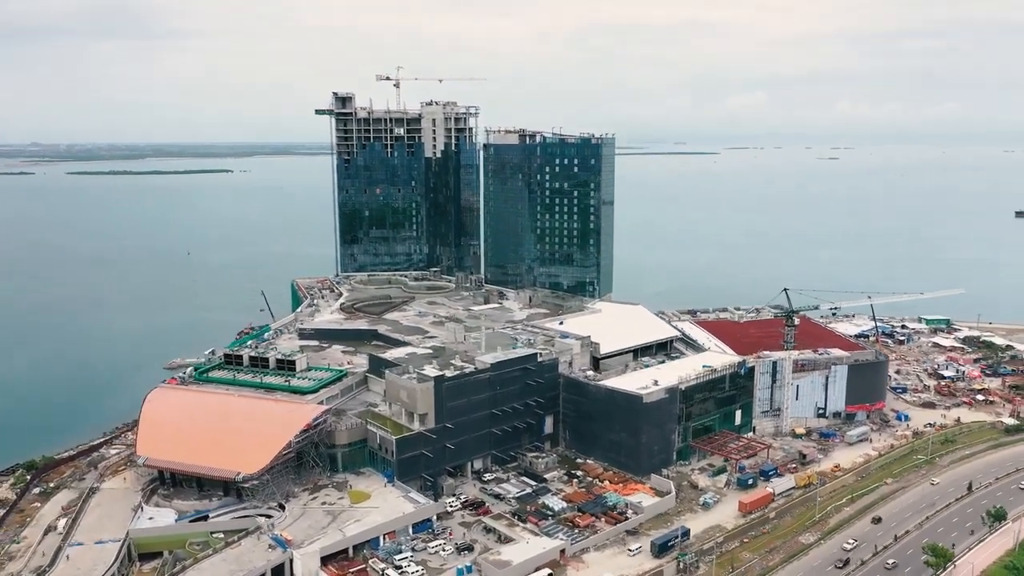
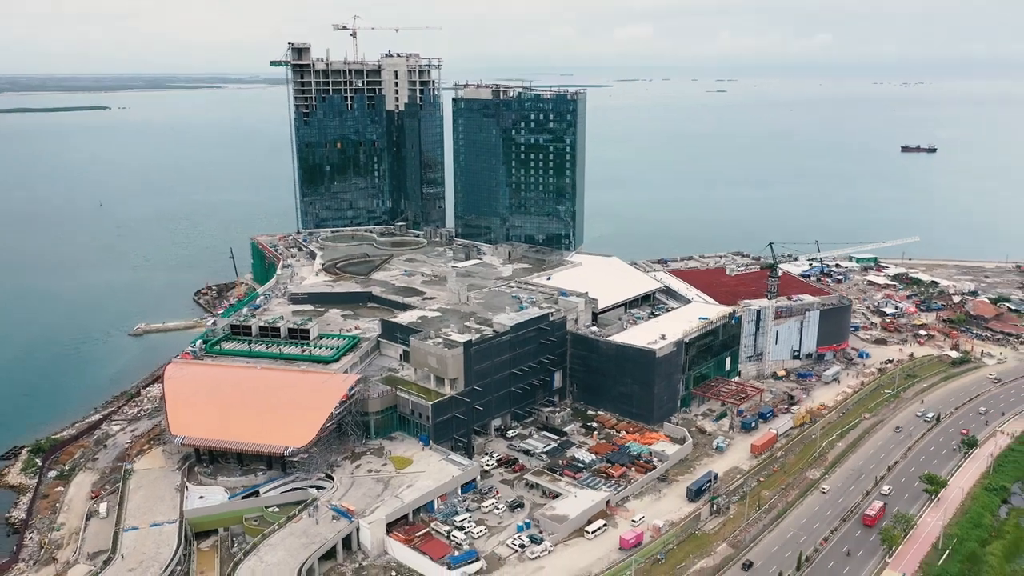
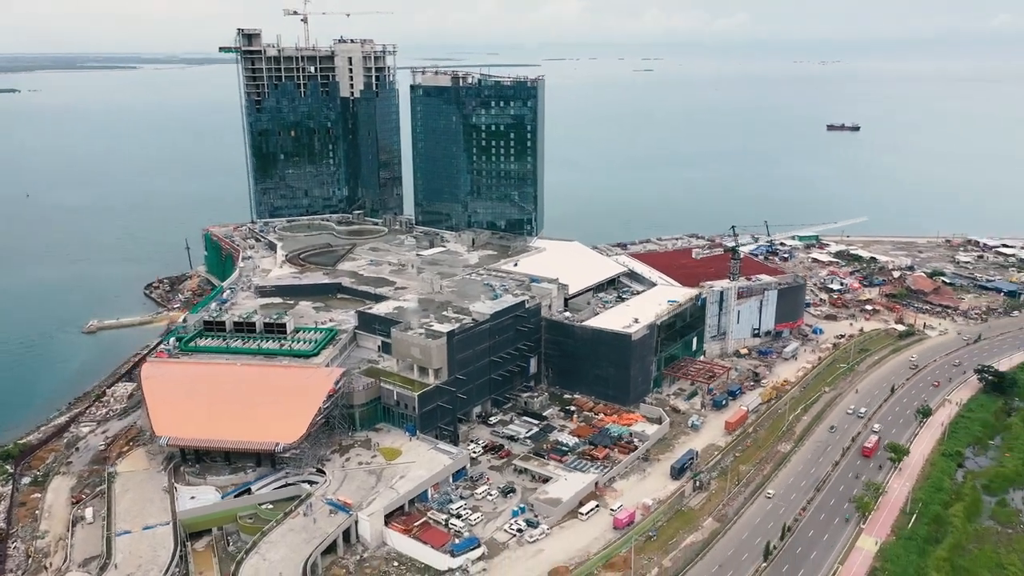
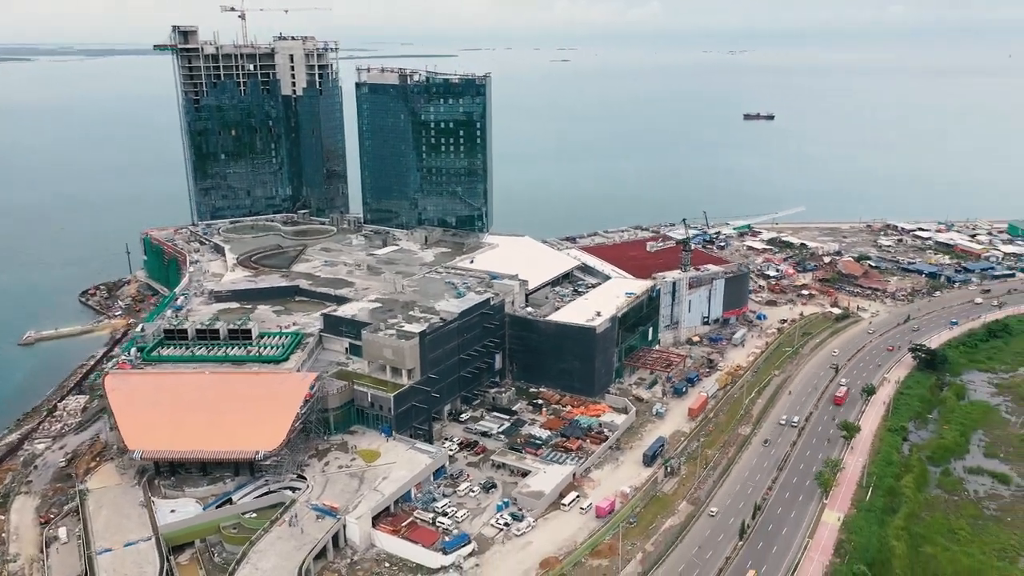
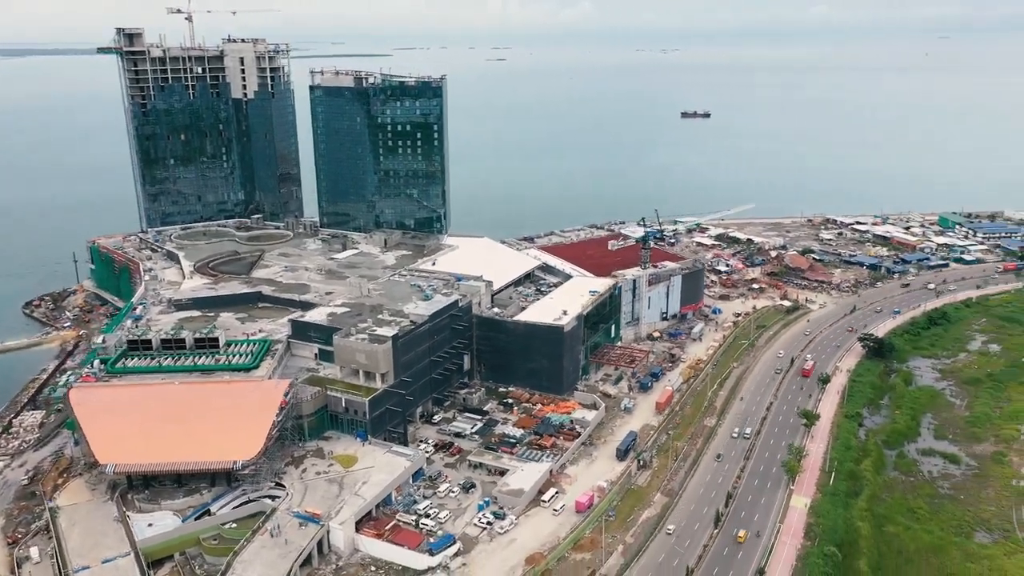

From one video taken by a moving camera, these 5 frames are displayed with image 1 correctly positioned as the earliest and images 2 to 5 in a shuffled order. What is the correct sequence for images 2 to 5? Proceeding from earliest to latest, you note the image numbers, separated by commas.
2, 3, 4, 5
